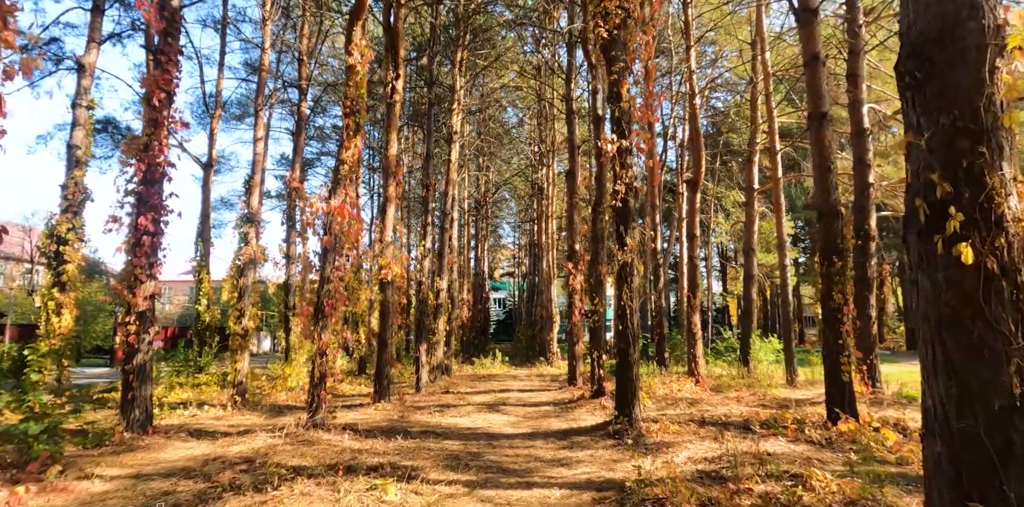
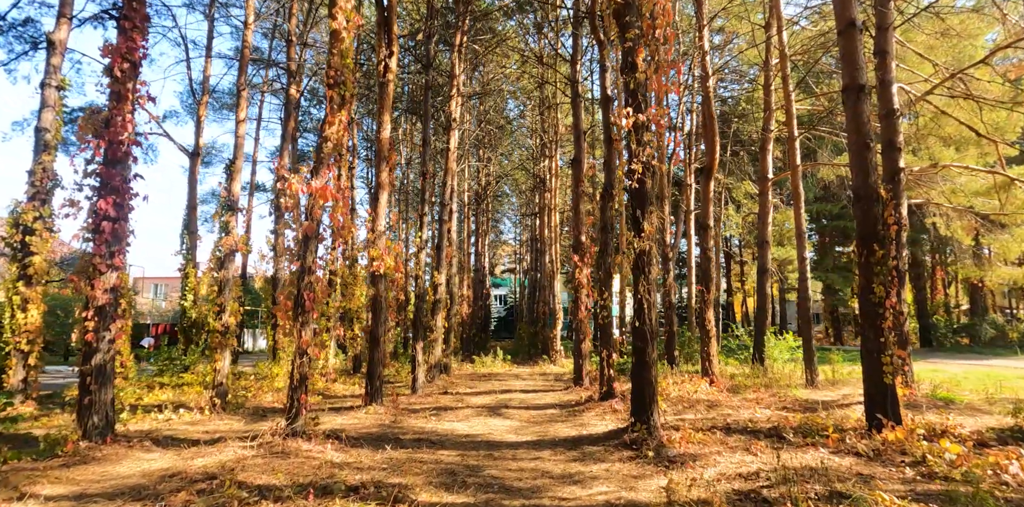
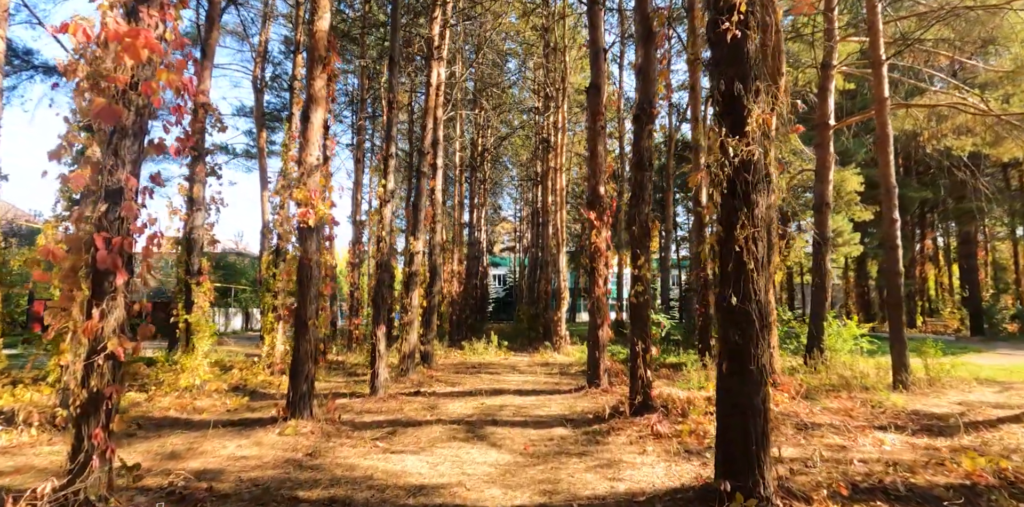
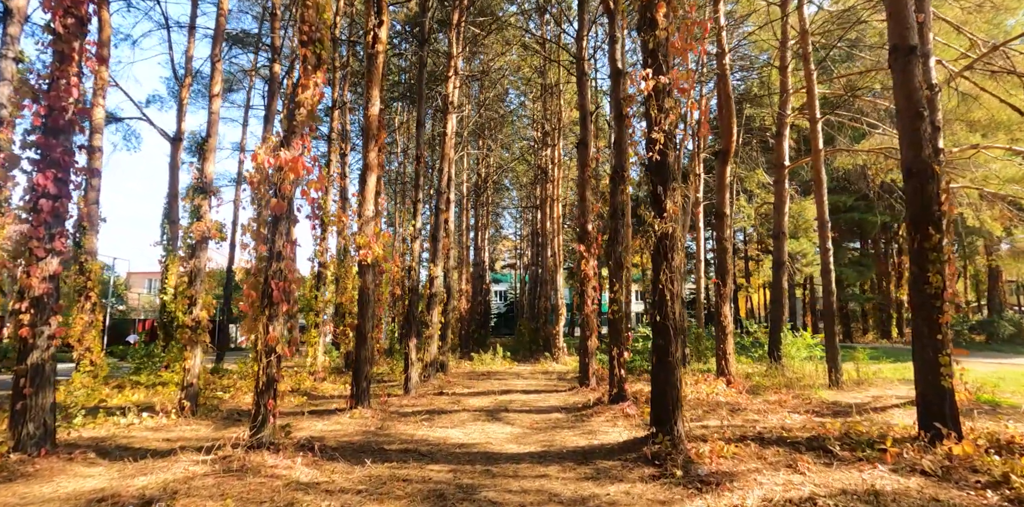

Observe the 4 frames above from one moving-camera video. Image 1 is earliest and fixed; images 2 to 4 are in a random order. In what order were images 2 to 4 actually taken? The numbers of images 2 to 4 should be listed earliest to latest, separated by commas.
2, 4, 3
